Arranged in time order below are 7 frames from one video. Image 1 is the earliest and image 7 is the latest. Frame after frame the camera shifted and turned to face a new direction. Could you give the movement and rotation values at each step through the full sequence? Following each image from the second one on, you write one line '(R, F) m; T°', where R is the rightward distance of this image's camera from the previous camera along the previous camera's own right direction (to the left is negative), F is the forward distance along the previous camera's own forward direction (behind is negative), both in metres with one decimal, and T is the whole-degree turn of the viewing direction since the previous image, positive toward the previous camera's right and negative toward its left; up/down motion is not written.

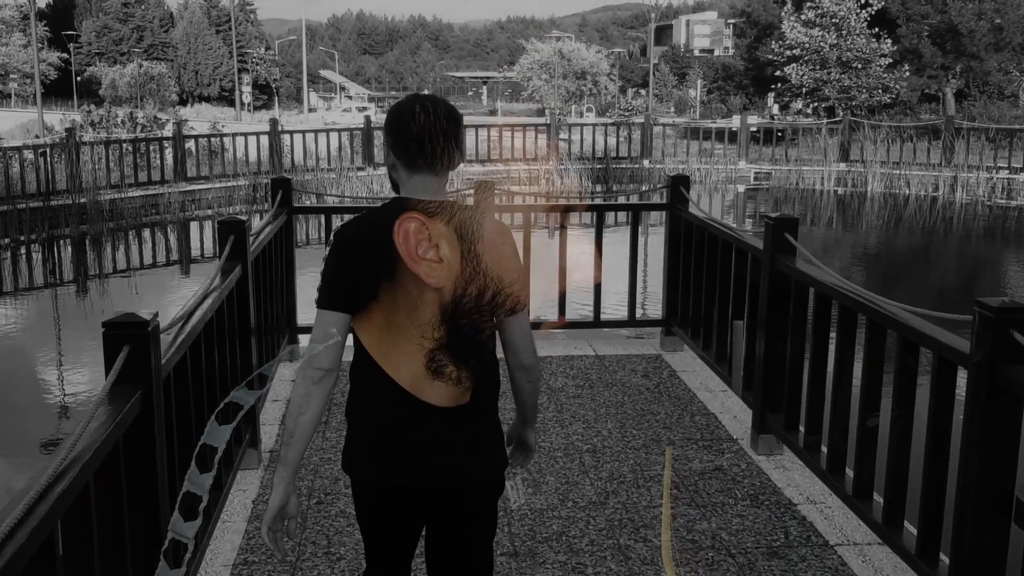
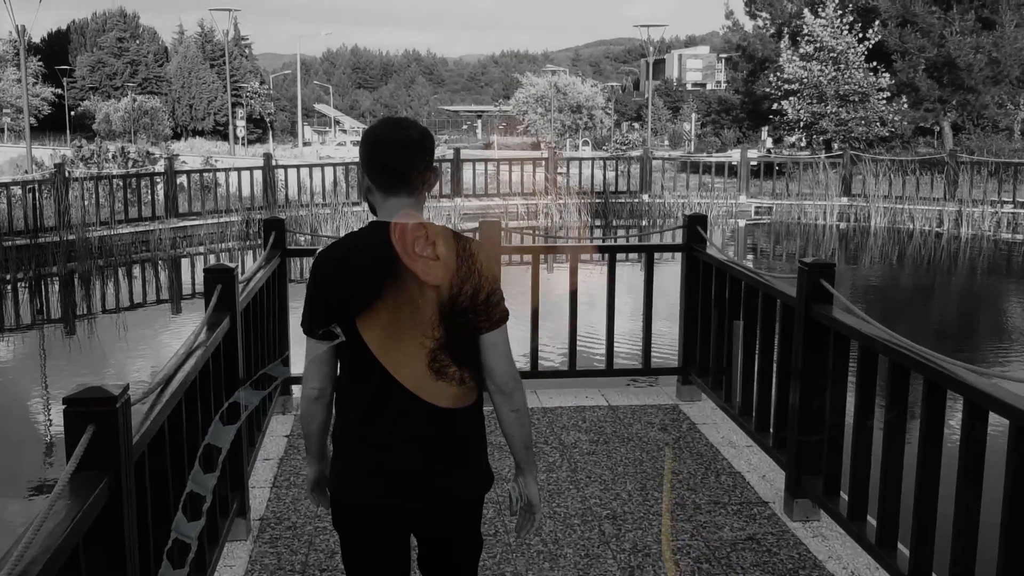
(-0.1, +0.3) m; 0°
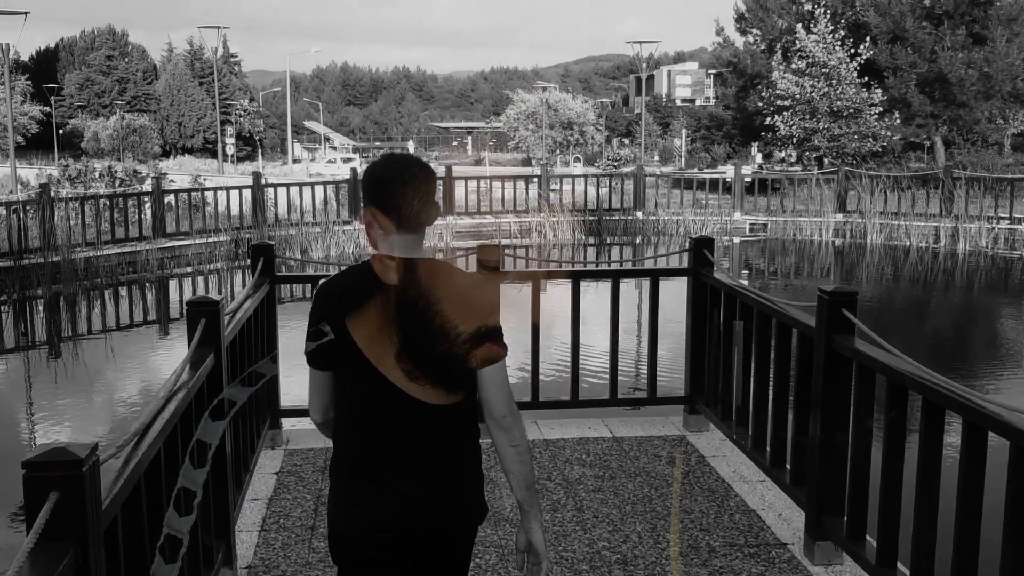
(0.0, +0.2) m; +1°
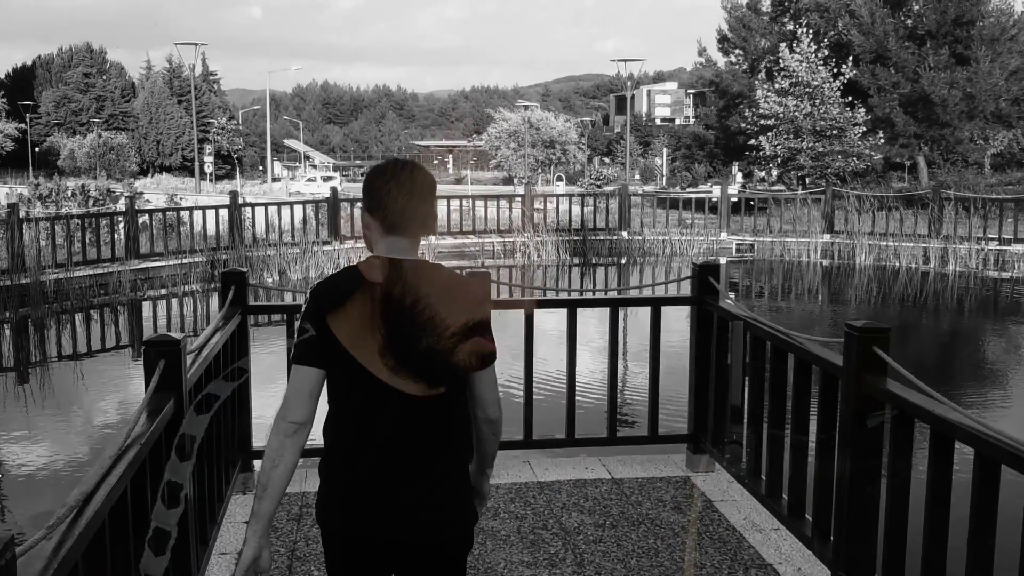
(0.0, +0.3) m; +1°
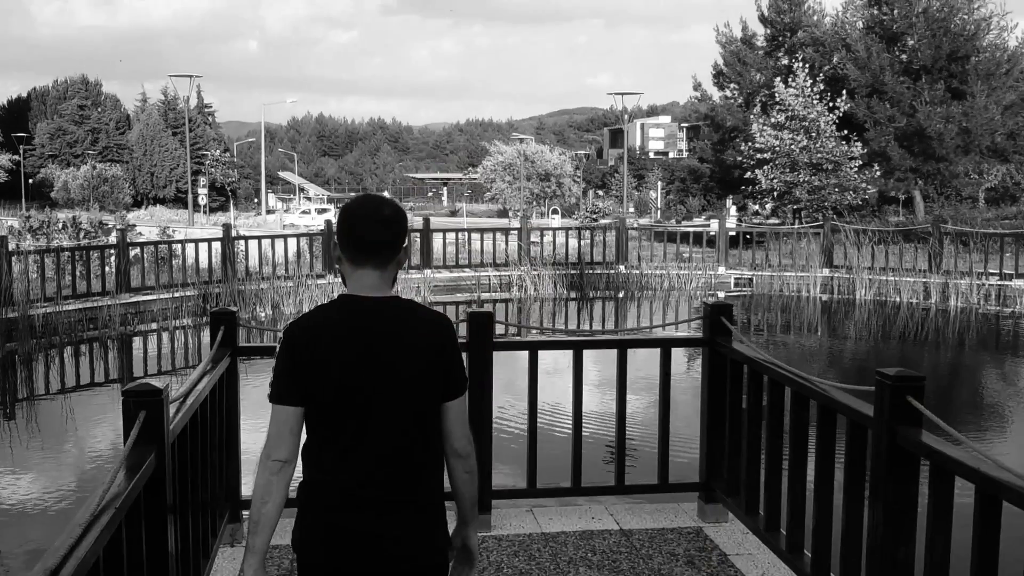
(0.0, +0.2) m; 0°
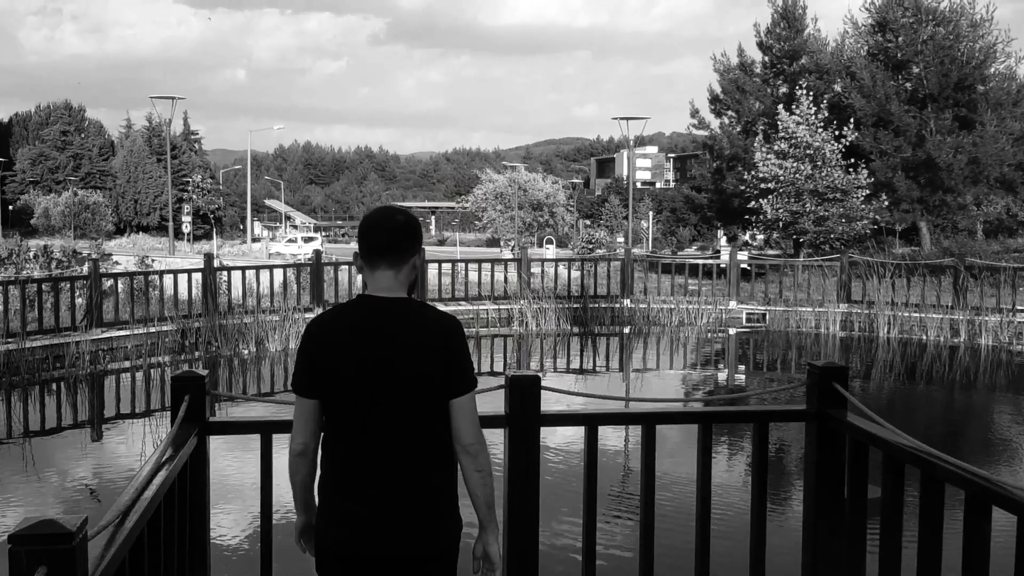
(-0.2, +0.9) m; +1°
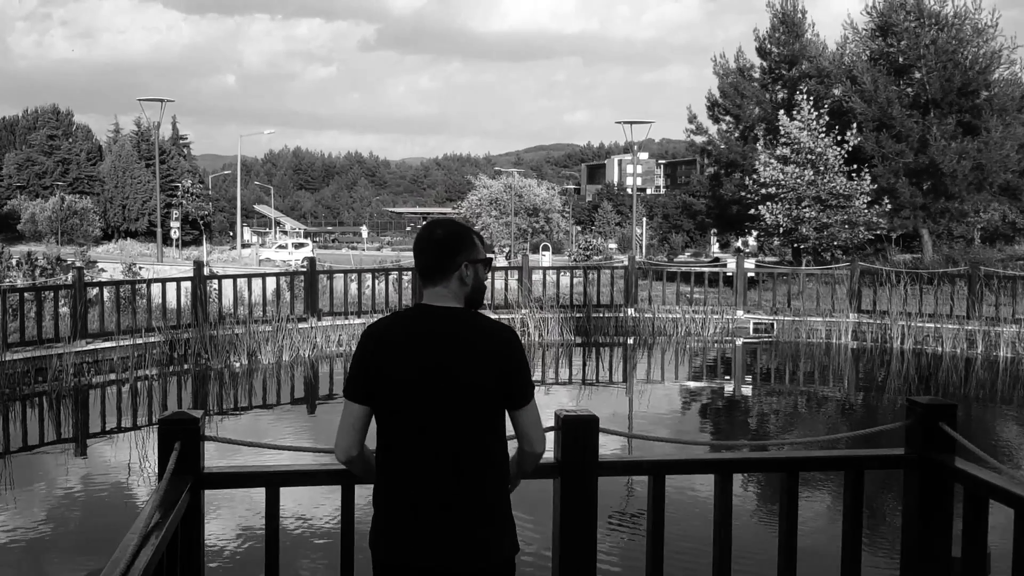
(-0.2, +0.5) m; +1°
